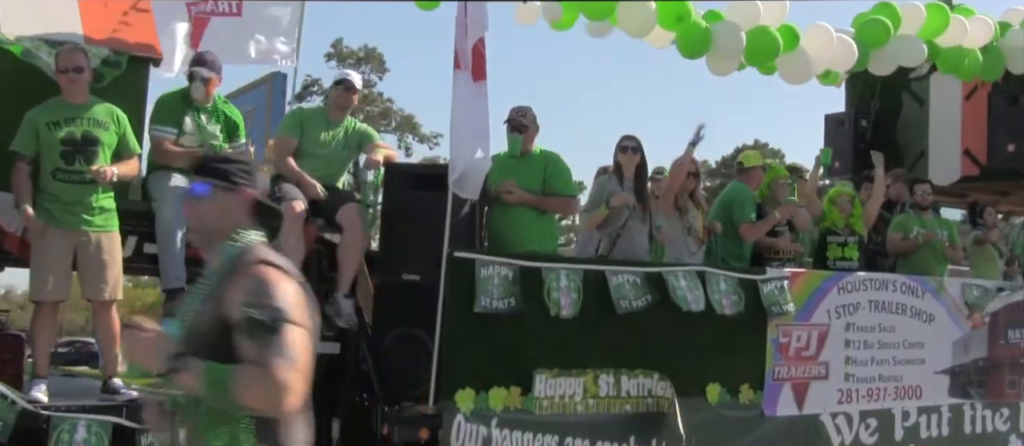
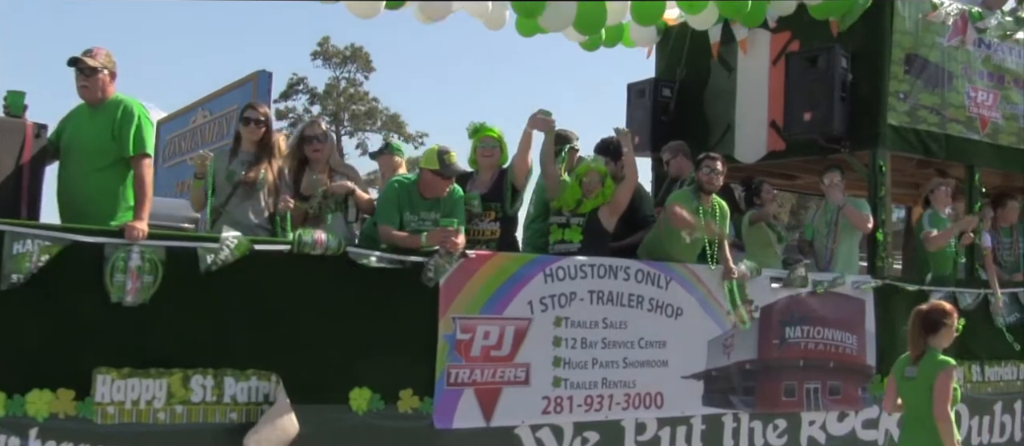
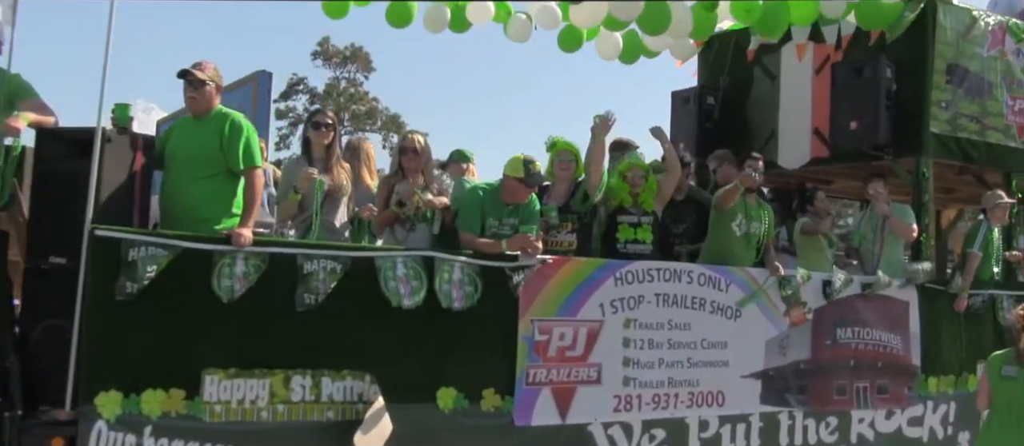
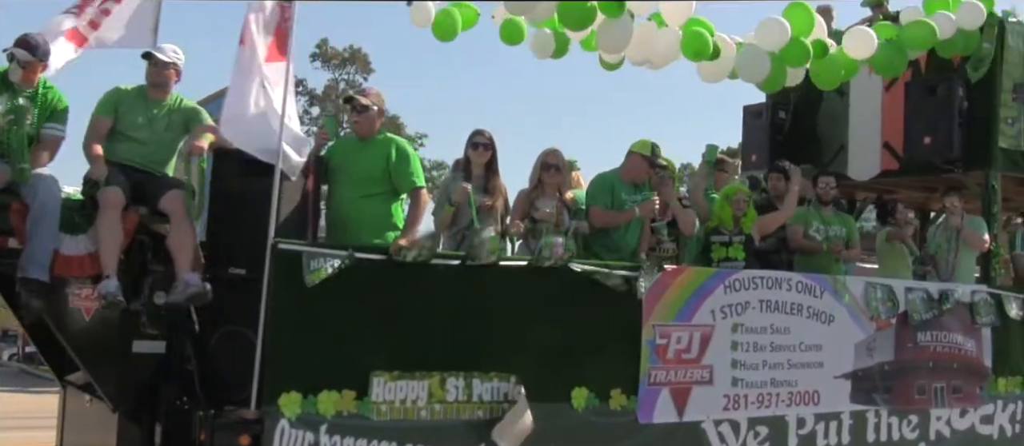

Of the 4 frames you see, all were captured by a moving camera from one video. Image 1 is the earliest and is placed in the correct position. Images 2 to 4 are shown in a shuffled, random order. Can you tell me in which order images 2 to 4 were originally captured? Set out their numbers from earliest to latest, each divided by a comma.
4, 3, 2
